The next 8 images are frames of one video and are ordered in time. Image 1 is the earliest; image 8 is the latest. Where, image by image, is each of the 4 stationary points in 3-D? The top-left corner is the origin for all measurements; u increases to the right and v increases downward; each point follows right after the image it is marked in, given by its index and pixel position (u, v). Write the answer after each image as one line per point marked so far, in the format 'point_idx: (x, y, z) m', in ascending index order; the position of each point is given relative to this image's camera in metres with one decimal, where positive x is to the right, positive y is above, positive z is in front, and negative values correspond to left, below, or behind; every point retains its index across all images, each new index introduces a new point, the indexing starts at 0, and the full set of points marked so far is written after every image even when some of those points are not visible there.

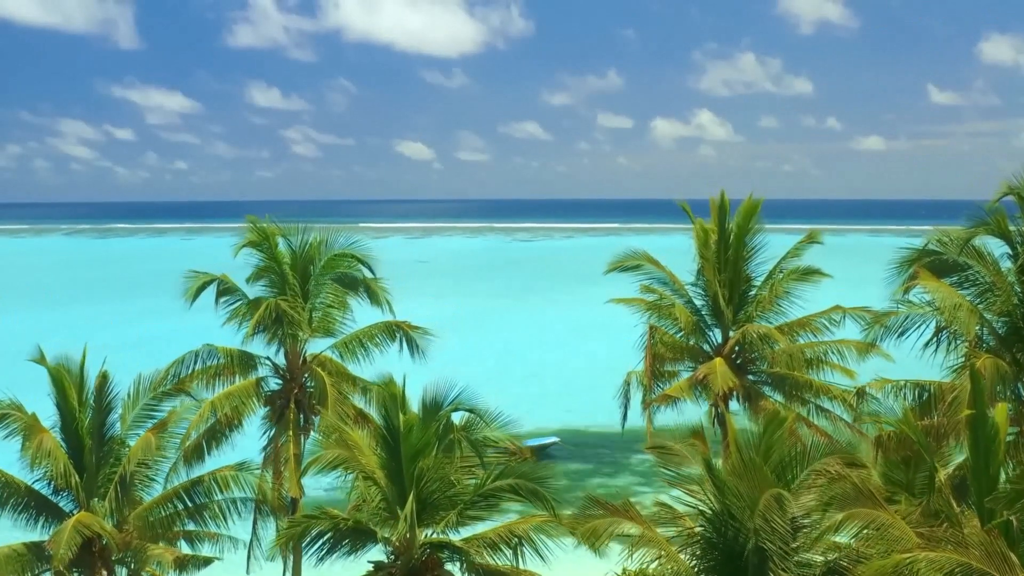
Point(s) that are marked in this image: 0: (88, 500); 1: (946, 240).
0: (-2.7, -1.4, +5.3) m
1: (+2.7, +0.3, +5.1) m
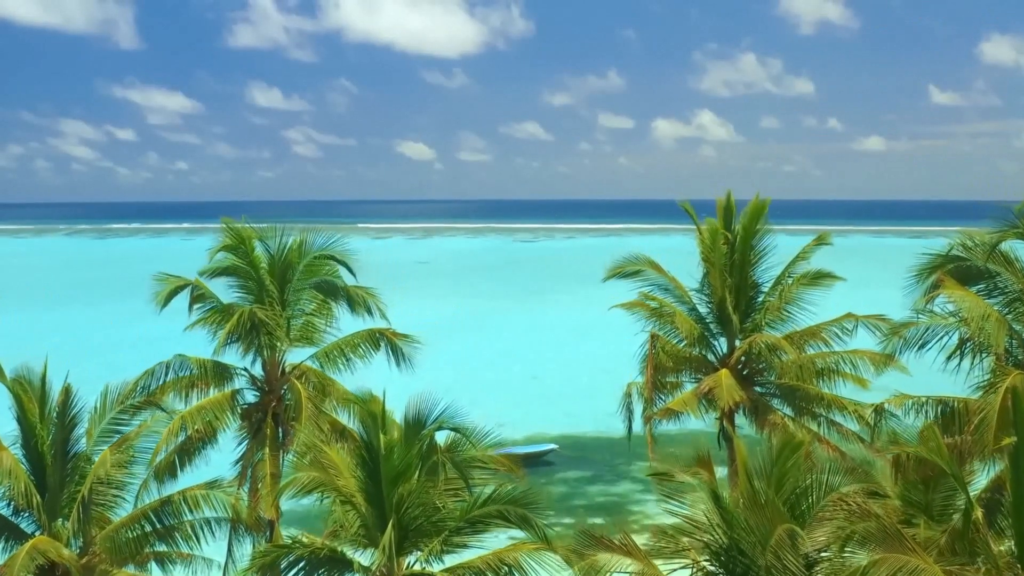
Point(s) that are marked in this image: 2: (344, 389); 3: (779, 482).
0: (-2.8, -1.4, +4.9) m
1: (+2.6, +0.2, +4.7) m
2: (-1.1, -0.7, +5.6) m
3: (+1.1, -0.8, +3.5) m
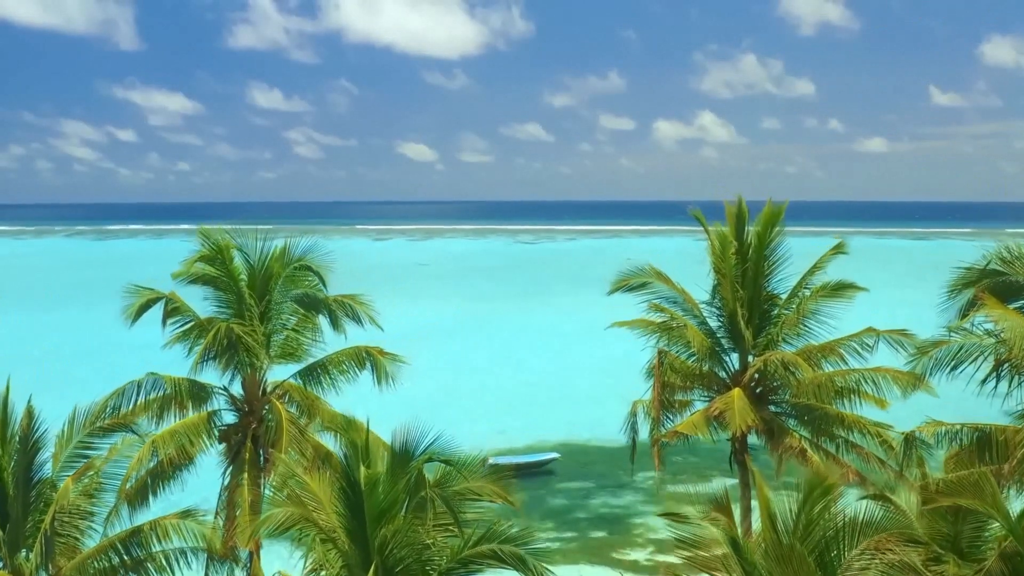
0: (-2.8, -1.5, +4.6) m
1: (+2.6, +0.2, +4.4) m
2: (-1.2, -0.8, +5.3) m
3: (+1.1, -0.9, +3.1) m
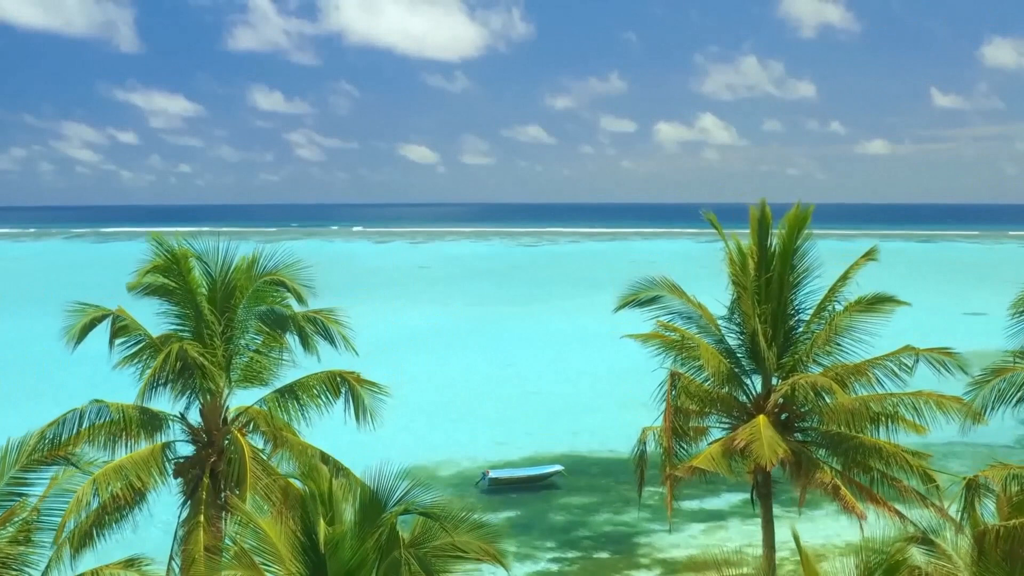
0: (-2.8, -1.6, +4.0) m
1: (+2.6, +0.1, +3.8) m
2: (-1.2, -0.9, +4.7) m
3: (+1.1, -1.0, +2.5) m
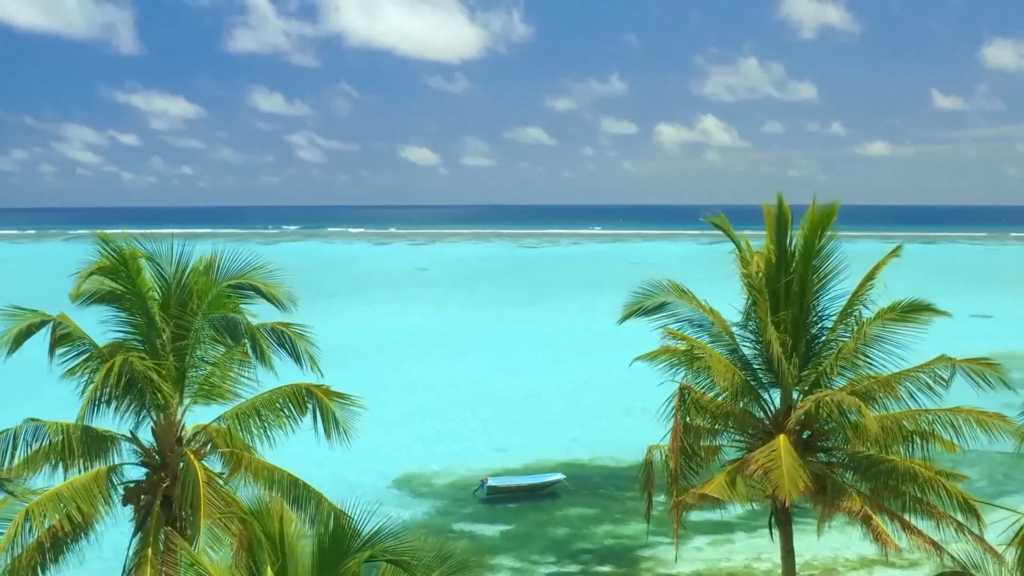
0: (-2.8, -1.6, +3.7) m
1: (+2.6, 0.0, +3.5) m
2: (-1.2, -0.9, +4.4) m
3: (+1.1, -1.1, +2.3) m
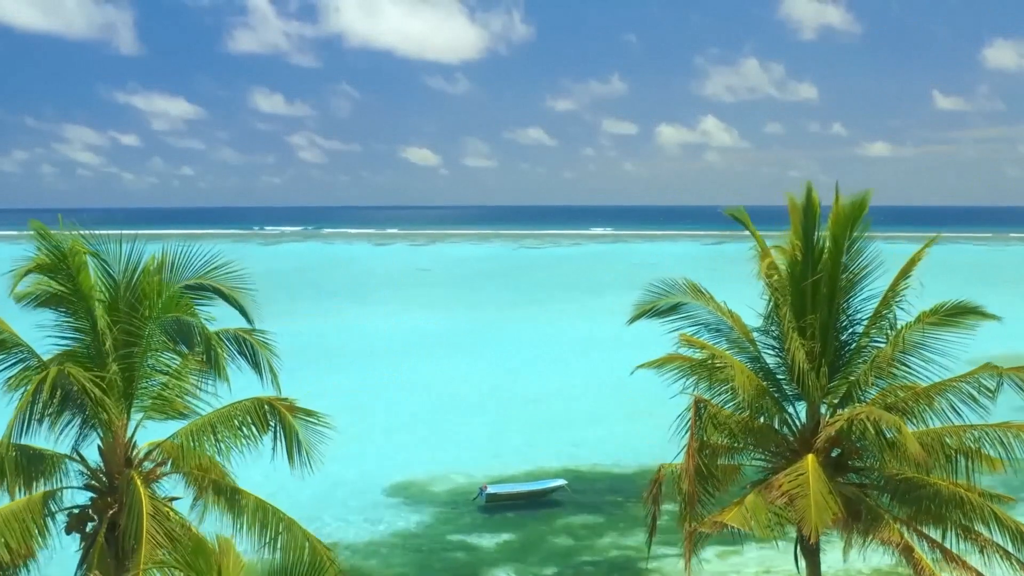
0: (-2.8, -1.7, +3.5) m
1: (+2.6, -0.1, +3.3) m
2: (-1.2, -1.0, +4.2) m
3: (+1.1, -1.1, +2.1) m
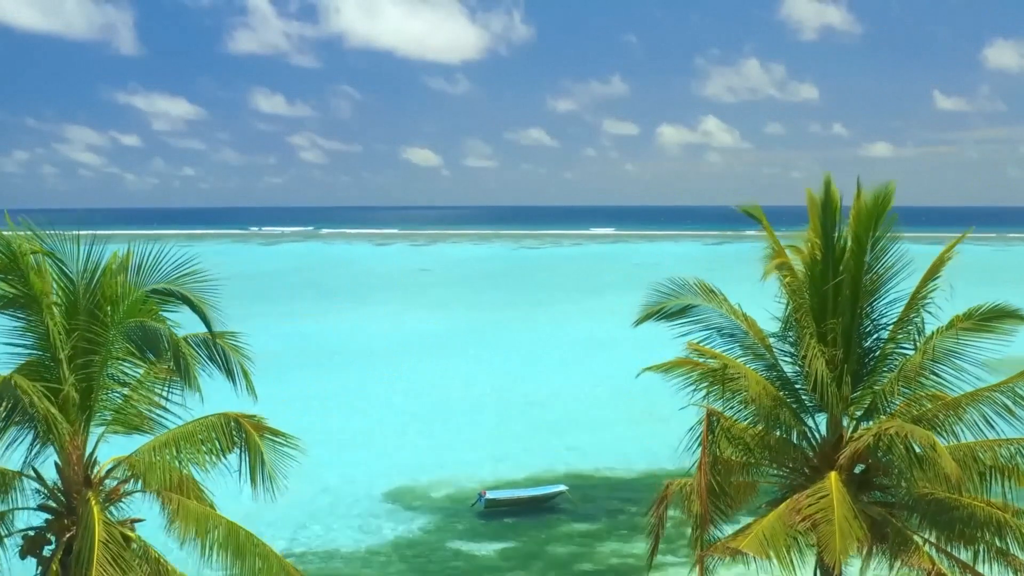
0: (-2.8, -1.7, +3.2) m
1: (+2.6, -0.1, +3.0) m
2: (-1.1, -1.0, +3.9) m
3: (+1.1, -1.2, +1.8) m
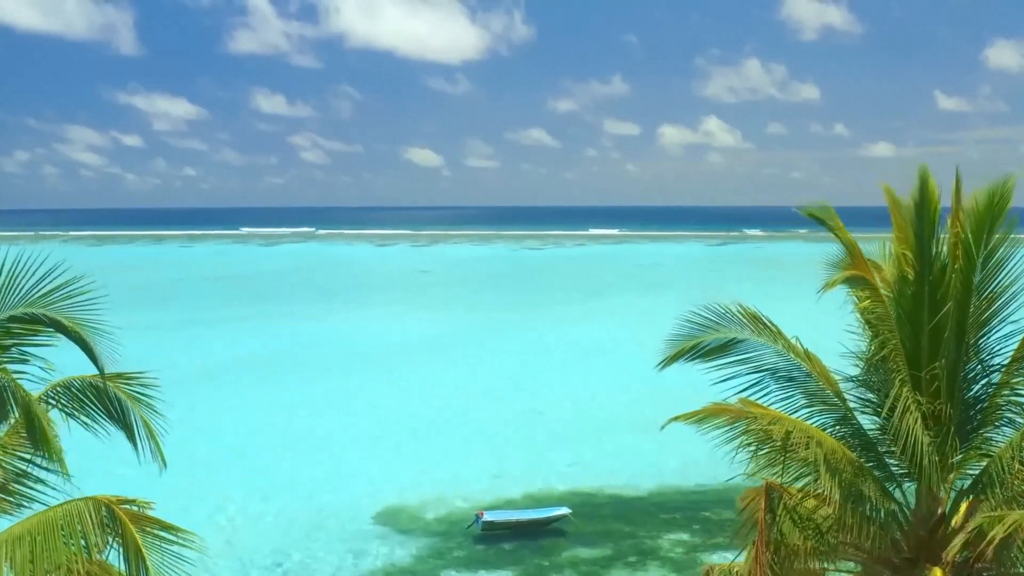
0: (-2.7, -1.9, +2.7) m
1: (+2.6, -0.2, +2.5) m
2: (-1.1, -1.2, +3.4) m
3: (+1.1, -1.3, +1.3) m
